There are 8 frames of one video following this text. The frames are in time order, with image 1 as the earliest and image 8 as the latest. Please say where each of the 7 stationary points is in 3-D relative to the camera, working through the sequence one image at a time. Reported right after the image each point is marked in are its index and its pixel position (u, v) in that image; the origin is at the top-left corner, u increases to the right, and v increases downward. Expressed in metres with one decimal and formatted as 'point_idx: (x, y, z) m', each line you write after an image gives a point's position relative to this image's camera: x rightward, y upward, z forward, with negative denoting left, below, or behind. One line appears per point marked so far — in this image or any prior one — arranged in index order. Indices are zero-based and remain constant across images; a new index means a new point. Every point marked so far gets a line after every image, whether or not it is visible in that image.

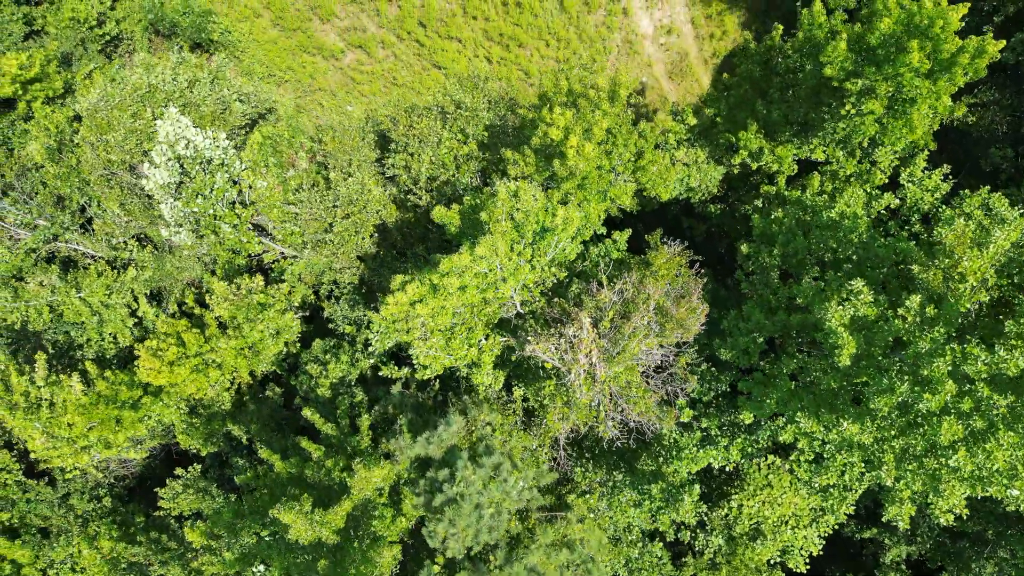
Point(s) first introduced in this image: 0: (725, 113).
0: (+4.6, +3.6, +15.3) m
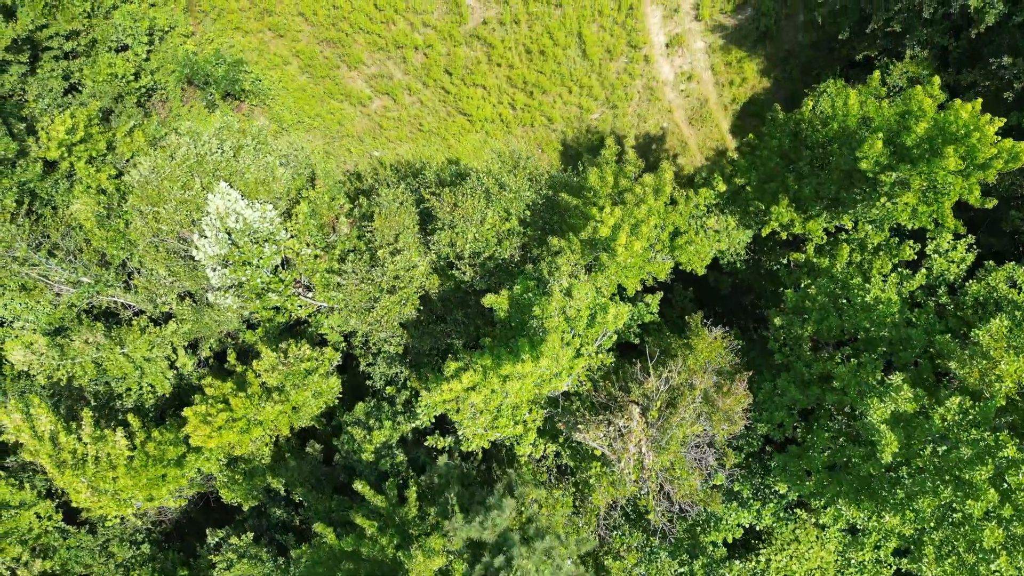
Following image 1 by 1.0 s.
0: (+5.4, +2.3, +15.7) m
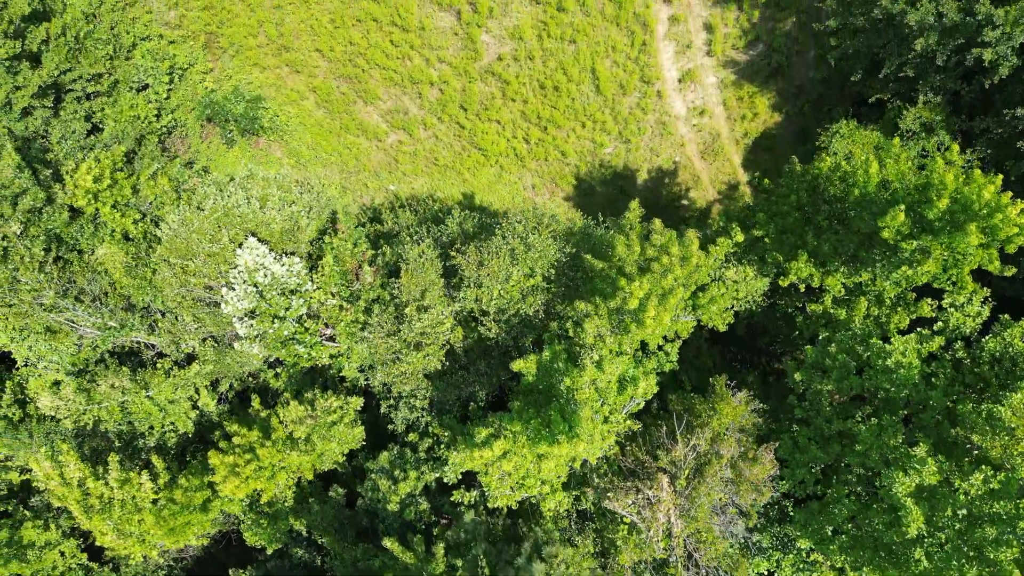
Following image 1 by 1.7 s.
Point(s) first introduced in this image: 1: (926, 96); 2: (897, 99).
0: (+5.8, +1.2, +16.0) m
1: (+10.8, +5.0, +18.7) m
2: (+10.7, +5.2, +19.8) m
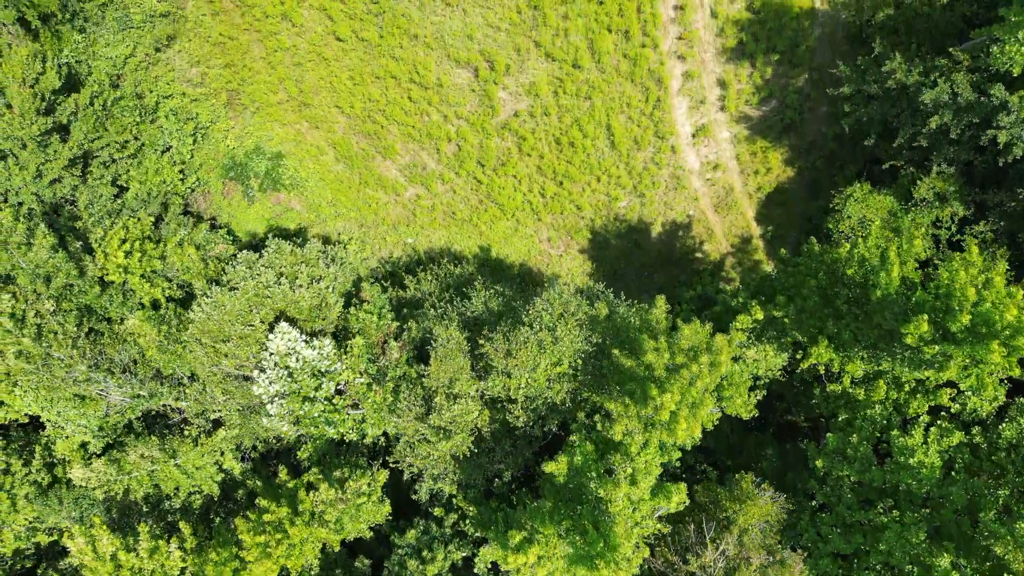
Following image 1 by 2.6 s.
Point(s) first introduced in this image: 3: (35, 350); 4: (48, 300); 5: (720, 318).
0: (+6.4, -0.6, +16.3) m
1: (+11.4, +3.2, +19.0) m
2: (+11.3, +3.4, +20.2) m
3: (-11.2, -1.5, +16.8) m
4: (-11.1, -0.3, +17.1) m
5: (+5.8, -0.9, +19.9) m
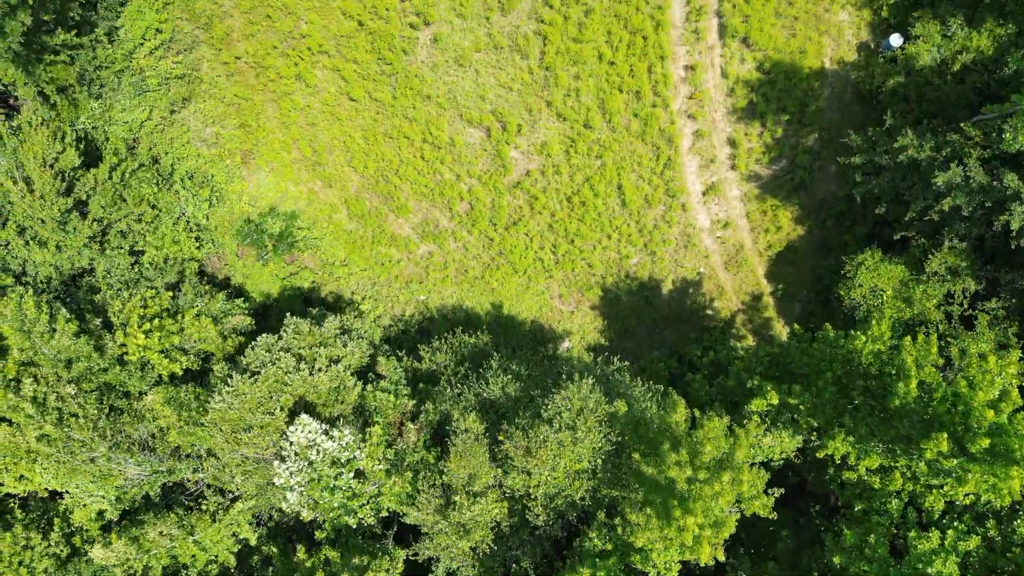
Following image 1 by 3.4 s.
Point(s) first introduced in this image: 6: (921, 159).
0: (+6.8, -2.6, +16.4) m
1: (+11.8, +1.2, +19.2) m
2: (+11.7, +1.4, +20.3) m
3: (-10.8, -3.5, +17.0) m
4: (-10.7, -2.3, +17.2) m
5: (+6.2, -2.9, +20.0) m
6: (+11.0, +3.5, +19.2) m
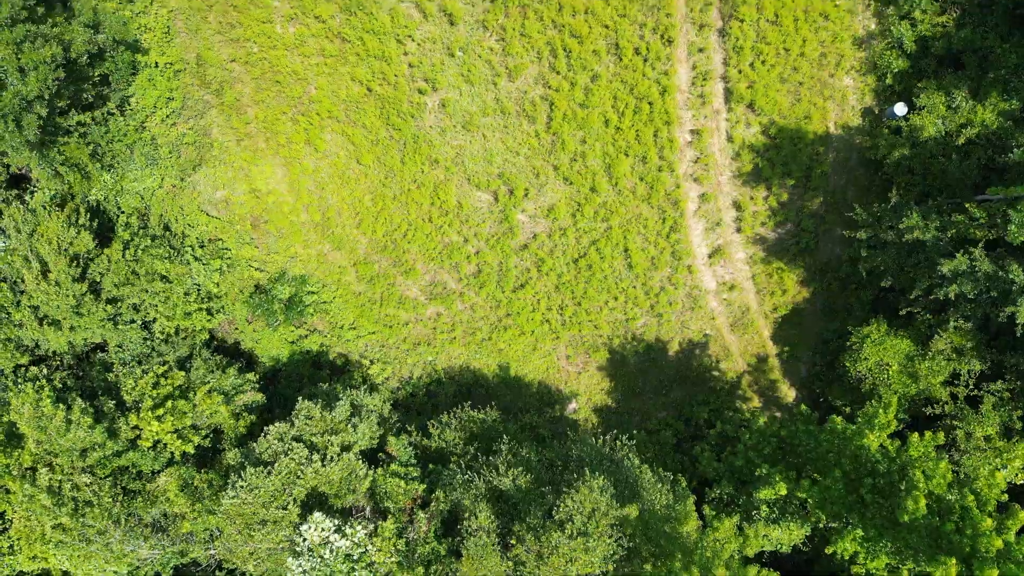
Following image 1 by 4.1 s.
0: (+7.0, -4.7, +16.6) m
1: (+12.0, -0.9, +19.3) m
2: (+11.9, -0.7, +20.5) m
3: (-10.6, -5.6, +17.1) m
4: (-10.4, -4.5, +17.4) m
5: (+6.4, -5.1, +20.1) m
6: (+11.3, +1.3, +19.4) m
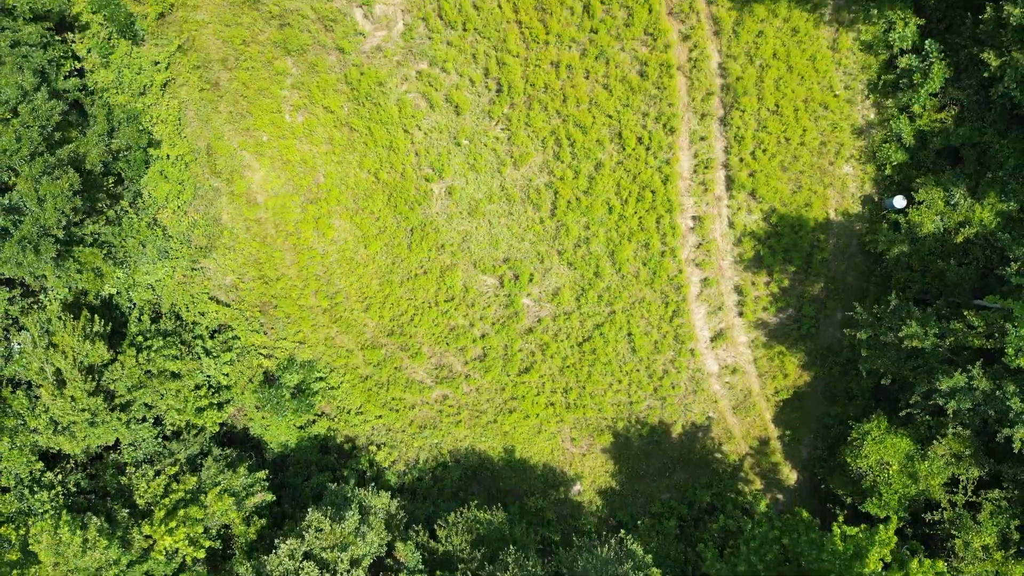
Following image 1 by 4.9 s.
0: (+7.2, -7.6, +16.9) m
1: (+12.2, -3.9, +19.7) m
2: (+12.1, -3.7, +20.8) m
3: (-10.4, -8.6, +17.5) m
4: (-10.3, -7.4, +17.7) m
5: (+6.6, -8.0, +20.4) m
6: (+11.4, -1.7, +19.7) m
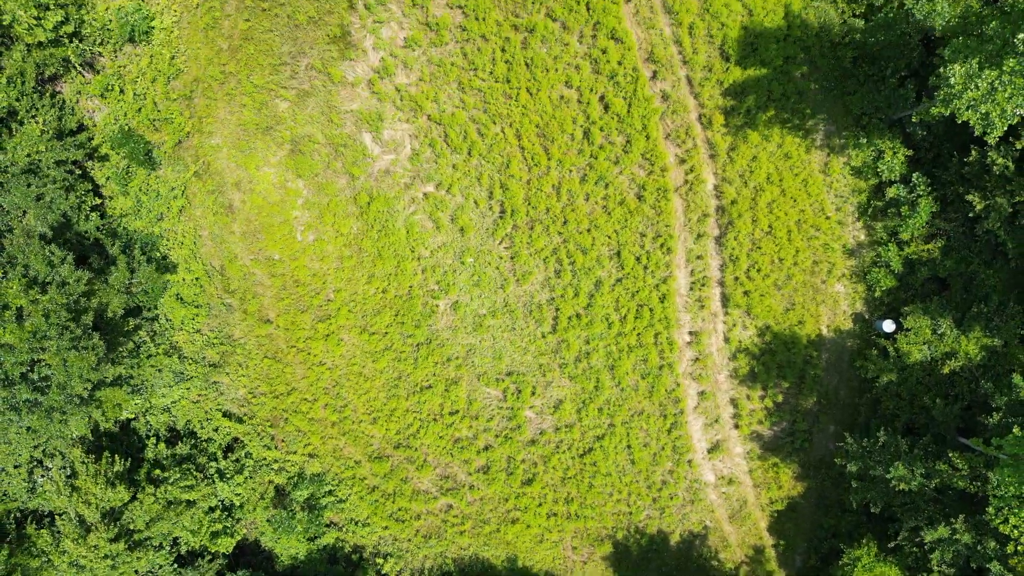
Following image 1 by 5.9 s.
0: (+7.3, -11.7, +17.6) m
1: (+12.3, -8.0, +20.4) m
2: (+12.2, -7.8, +21.6) m
3: (-10.3, -12.7, +18.3) m
4: (-10.2, -11.5, +18.6) m
5: (+6.7, -12.2, +21.2) m
6: (+11.5, -5.8, +20.6) m
